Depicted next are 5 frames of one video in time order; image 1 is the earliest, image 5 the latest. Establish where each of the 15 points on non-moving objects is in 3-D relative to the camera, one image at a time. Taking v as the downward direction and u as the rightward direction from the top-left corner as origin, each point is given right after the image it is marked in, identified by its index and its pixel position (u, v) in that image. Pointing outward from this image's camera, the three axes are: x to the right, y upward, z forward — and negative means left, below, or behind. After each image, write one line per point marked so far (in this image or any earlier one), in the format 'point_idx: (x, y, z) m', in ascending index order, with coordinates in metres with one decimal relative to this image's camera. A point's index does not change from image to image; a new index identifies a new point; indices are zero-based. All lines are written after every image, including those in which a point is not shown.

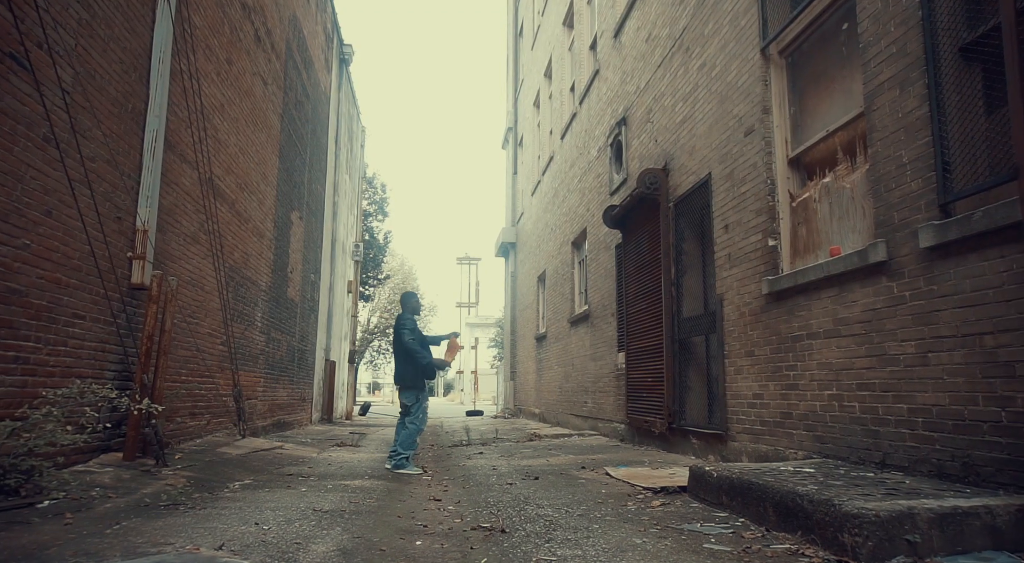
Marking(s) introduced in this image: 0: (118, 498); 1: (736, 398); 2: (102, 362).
0: (-2.5, -1.4, +4.0) m
1: (+2.0, -1.1, +5.7) m
2: (-3.2, -0.6, +4.9) m
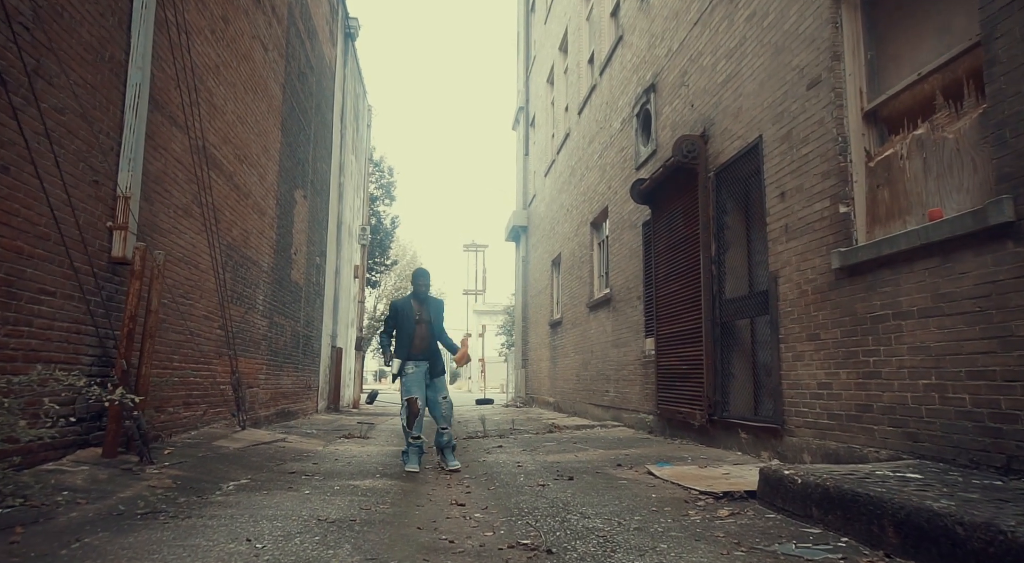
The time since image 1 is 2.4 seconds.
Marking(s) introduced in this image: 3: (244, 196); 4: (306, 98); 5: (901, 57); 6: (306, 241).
0: (-2.3, -1.2, +3.4) m
1: (+2.3, -0.9, +5.0) m
2: (-3.0, -0.4, +4.3) m
3: (-3.5, +1.1, +8.2) m
4: (-4.0, +3.6, +12.0) m
5: (+2.7, +1.5, +4.2) m
6: (-4.1, +0.8, +12.3) m
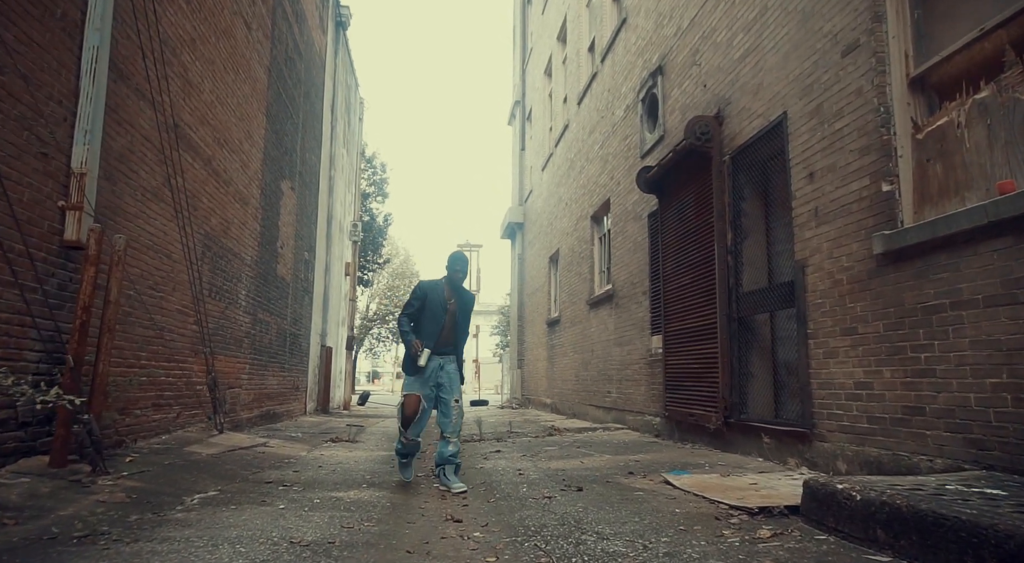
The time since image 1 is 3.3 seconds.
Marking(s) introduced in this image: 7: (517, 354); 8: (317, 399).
0: (-2.3, -1.1, +2.9) m
1: (+2.3, -0.8, +4.5) m
2: (-3.0, -0.4, +3.7) m
3: (-3.6, +1.2, +7.7) m
4: (-4.0, +3.6, +11.5) m
5: (+2.7, +1.6, +3.8) m
6: (-4.1, +0.9, +11.8) m
7: (+0.2, -2.2, +19.0) m
8: (-4.6, -2.8, +14.7) m
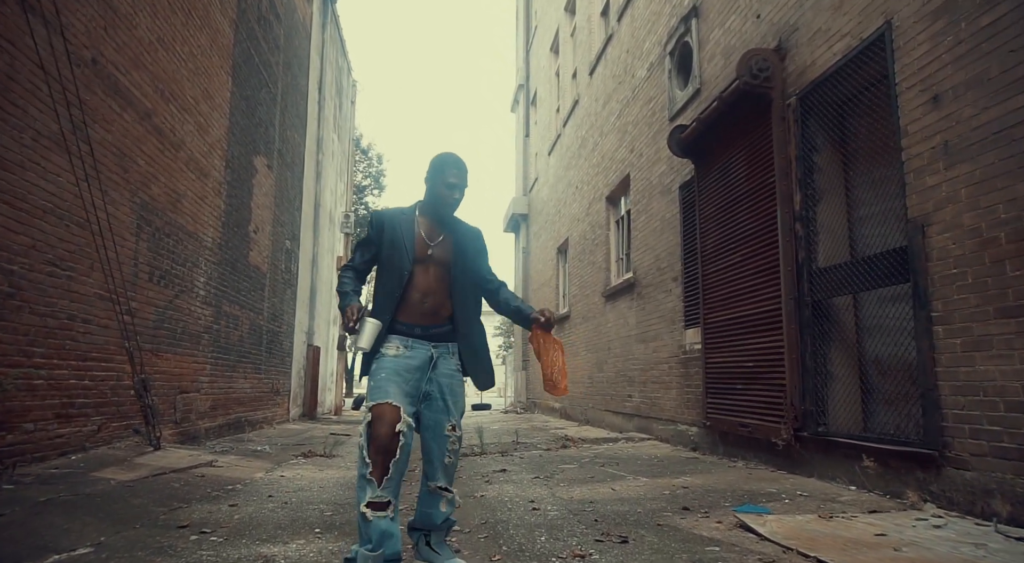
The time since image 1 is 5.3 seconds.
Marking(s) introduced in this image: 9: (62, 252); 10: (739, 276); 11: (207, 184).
0: (-2.2, -0.9, +1.6) m
1: (+2.4, -0.6, +3.2) m
2: (-2.9, -0.2, +2.4) m
3: (-3.5, +1.4, +6.4) m
4: (-4.0, +3.8, +10.2) m
5: (+2.7, +1.8, +2.4) m
6: (-4.1, +1.0, +10.5) m
7: (+0.3, -2.1, +17.7) m
8: (-4.5, -2.6, +13.4) m
9: (-3.2, +0.2, +4.5) m
10: (+2.1, +0.1, +5.7) m
11: (-3.6, +1.2, +7.4) m
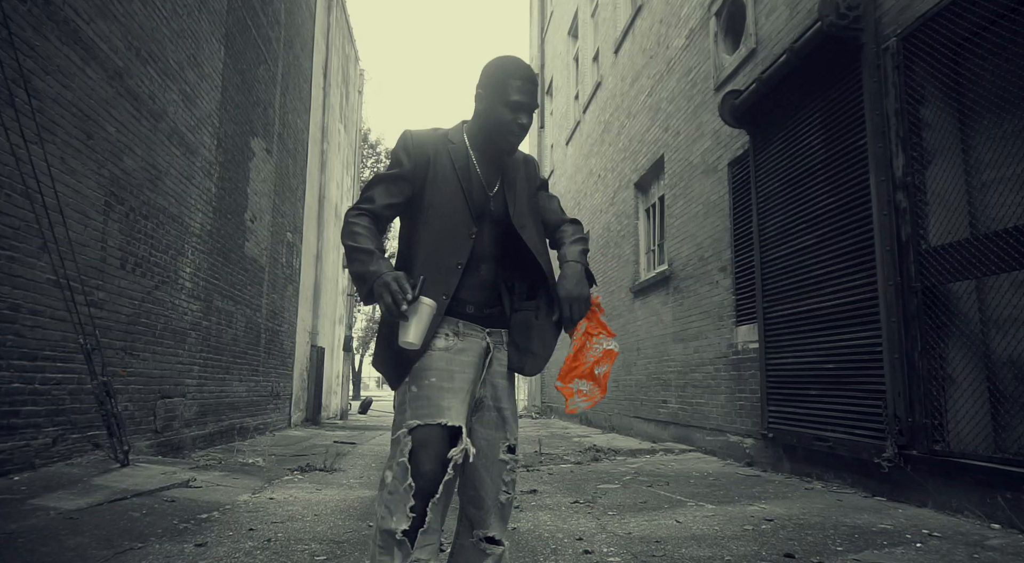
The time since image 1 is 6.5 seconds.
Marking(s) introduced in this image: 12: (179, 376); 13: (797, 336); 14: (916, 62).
0: (-2.0, -0.8, +0.7) m
1: (+2.6, -0.5, +2.3) m
2: (-2.7, 0.0, +1.6) m
3: (-3.2, +1.5, +5.6) m
4: (-3.7, +3.9, +9.4) m
5: (+2.9, +1.9, +1.5) m
6: (-3.8, +1.1, +9.7) m
7: (+0.7, -2.0, +16.8) m
8: (-4.2, -2.6, +12.6) m
9: (-3.0, +0.3, +3.6) m
10: (+2.3, +0.2, +4.9) m
11: (-3.4, +1.3, +6.6) m
12: (-3.4, -1.0, +6.3) m
13: (+2.3, -0.4, +5.0) m
14: (+2.5, +1.4, +3.9) m
